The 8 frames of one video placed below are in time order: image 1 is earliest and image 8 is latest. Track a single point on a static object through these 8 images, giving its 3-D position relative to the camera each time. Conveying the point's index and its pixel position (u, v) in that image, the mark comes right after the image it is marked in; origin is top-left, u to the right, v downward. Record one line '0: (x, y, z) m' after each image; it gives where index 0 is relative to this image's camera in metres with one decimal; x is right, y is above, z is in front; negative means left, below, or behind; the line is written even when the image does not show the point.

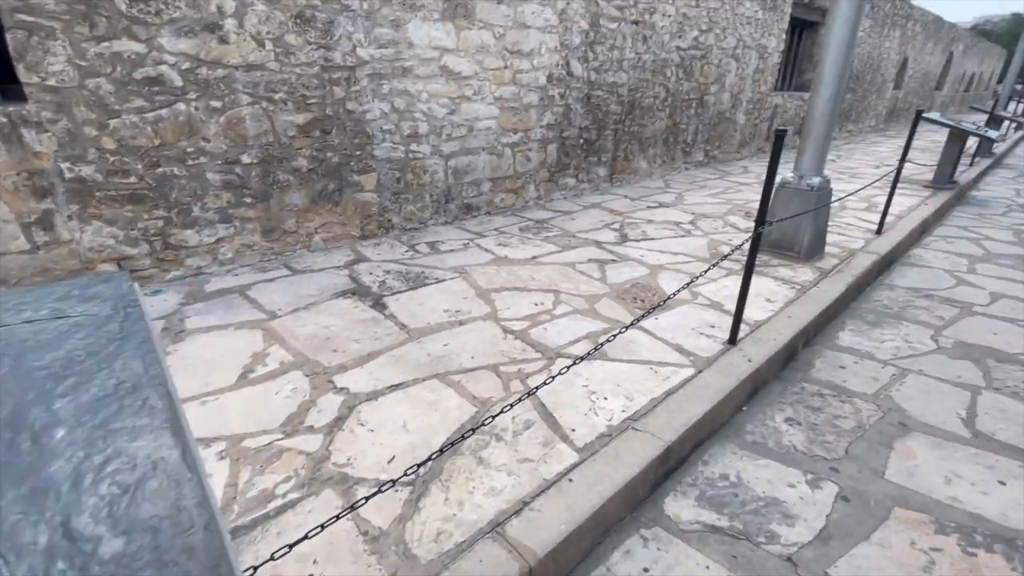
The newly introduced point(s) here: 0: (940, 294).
0: (+3.2, 0.0, +3.6) m
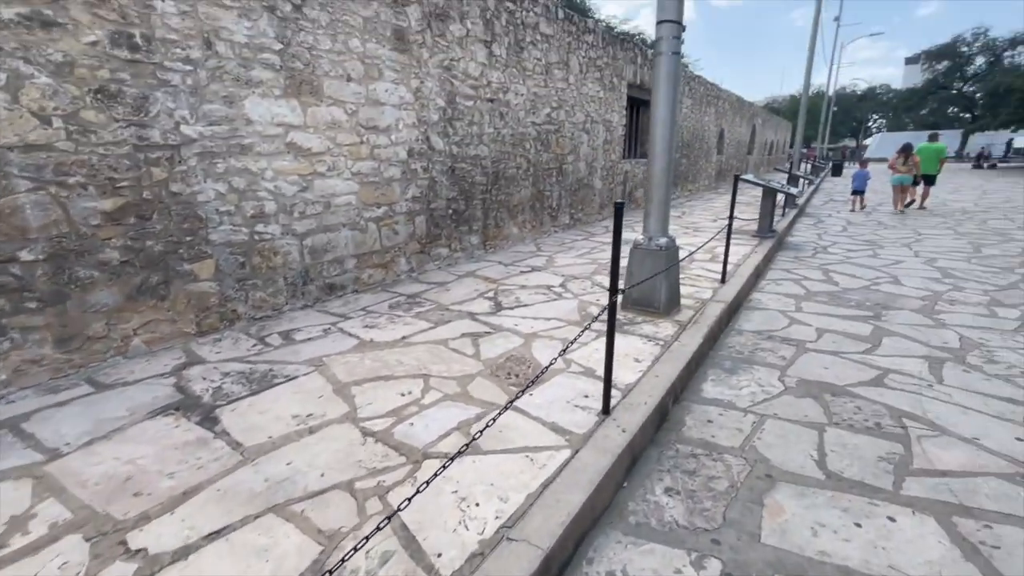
0: (+2.2, -0.4, +4.0) m
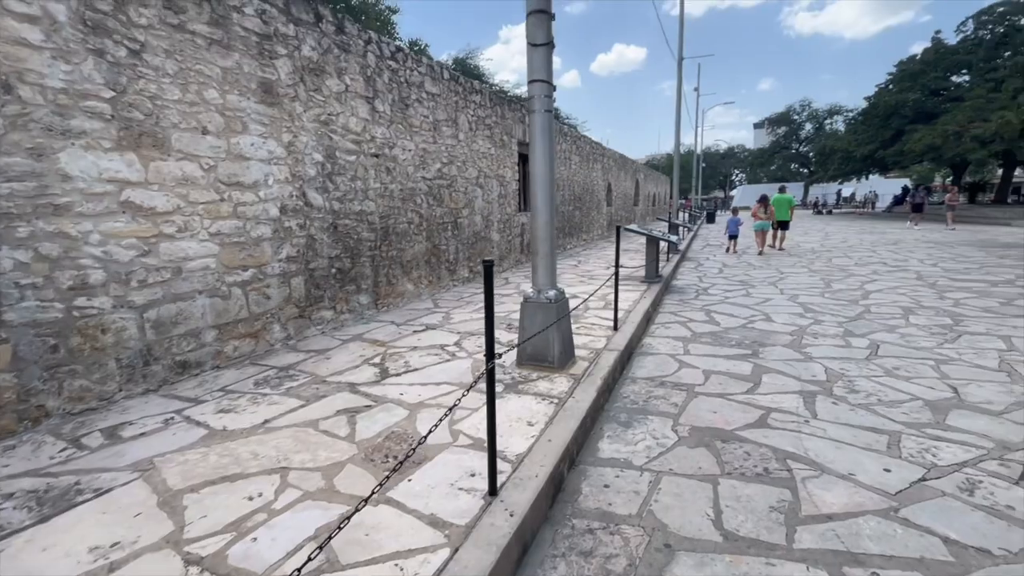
0: (+1.3, -0.8, +4.0) m
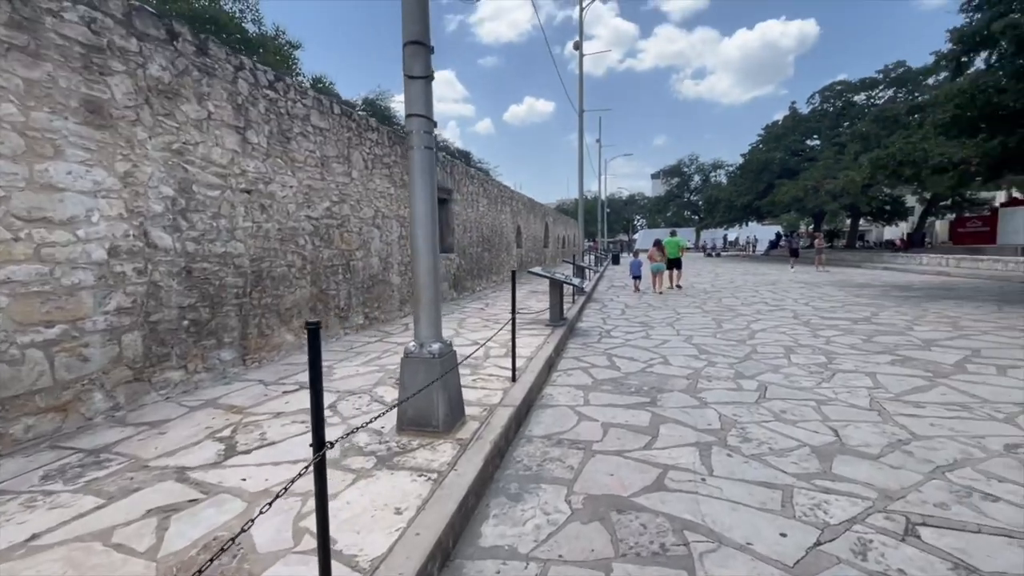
0: (+0.4, -1.2, +3.7) m
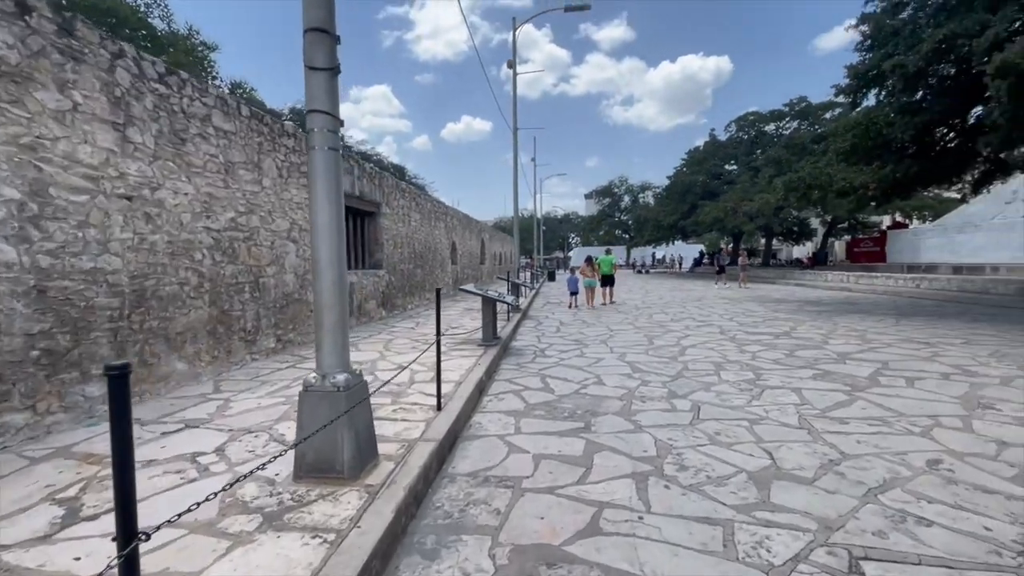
0: (-0.1, -1.3, +3.3) m
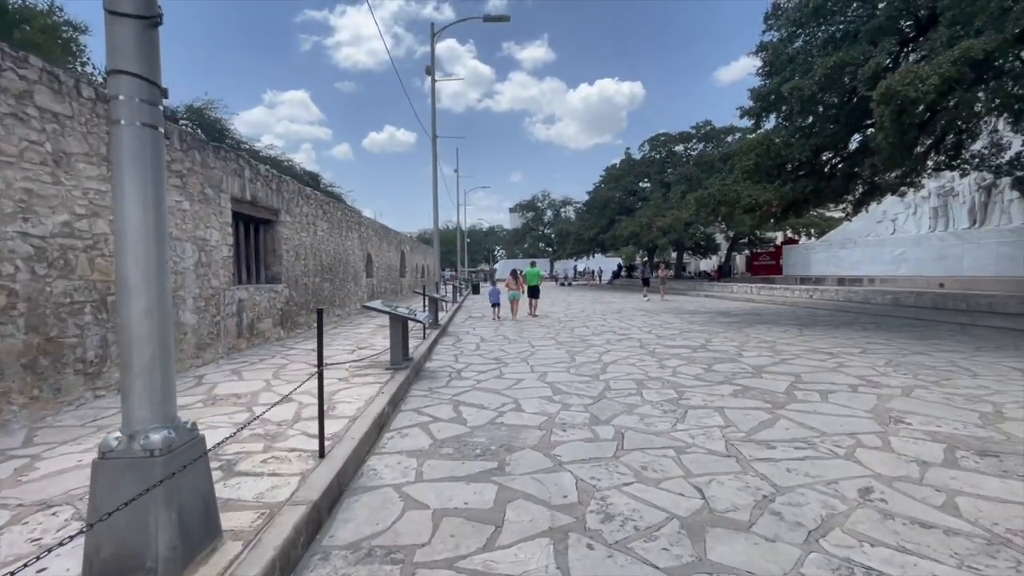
0: (-0.7, -1.4, +2.7) m
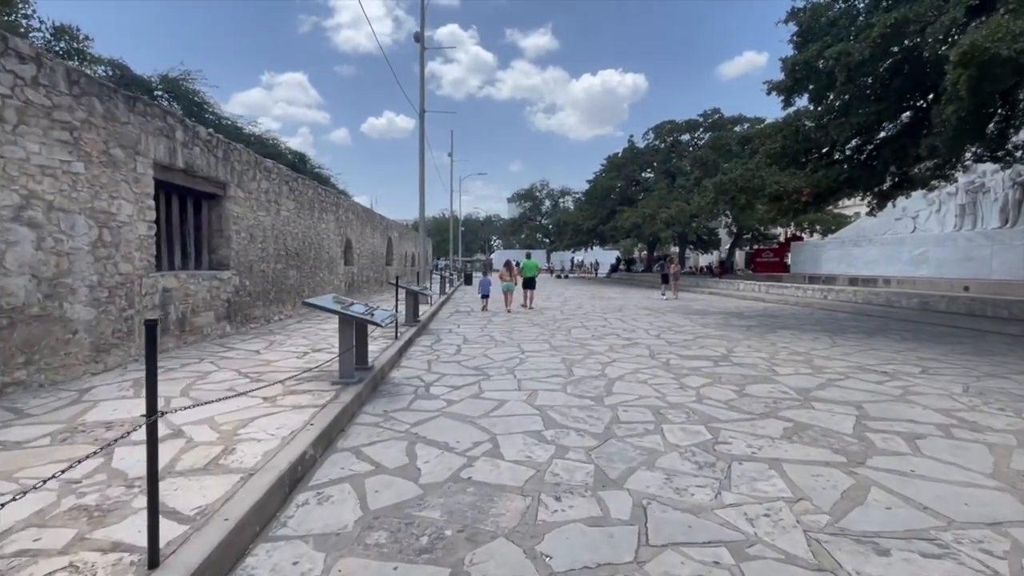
0: (-0.9, -1.4, +1.3) m
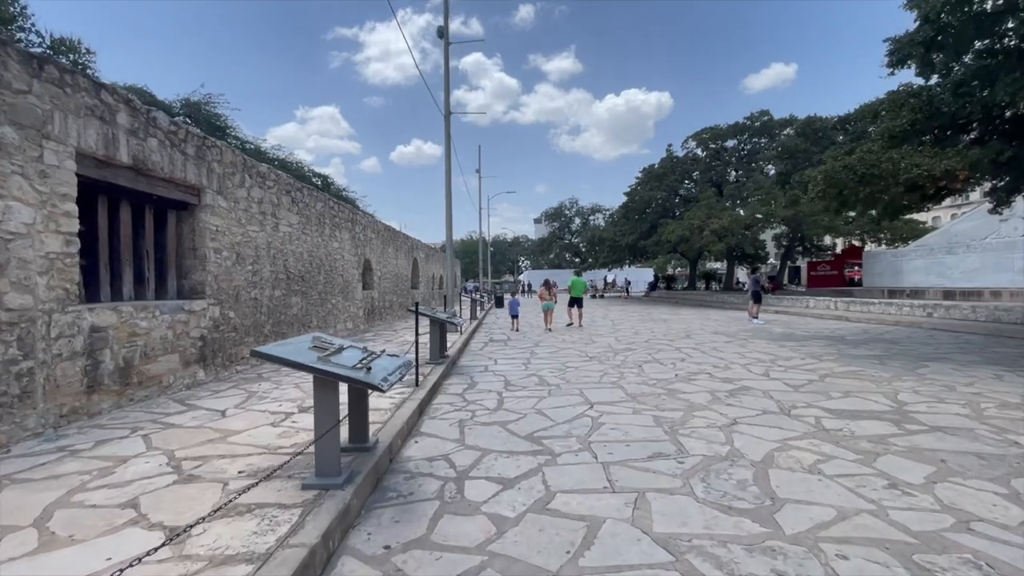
0: (-0.5, -1.5, -0.9) m
